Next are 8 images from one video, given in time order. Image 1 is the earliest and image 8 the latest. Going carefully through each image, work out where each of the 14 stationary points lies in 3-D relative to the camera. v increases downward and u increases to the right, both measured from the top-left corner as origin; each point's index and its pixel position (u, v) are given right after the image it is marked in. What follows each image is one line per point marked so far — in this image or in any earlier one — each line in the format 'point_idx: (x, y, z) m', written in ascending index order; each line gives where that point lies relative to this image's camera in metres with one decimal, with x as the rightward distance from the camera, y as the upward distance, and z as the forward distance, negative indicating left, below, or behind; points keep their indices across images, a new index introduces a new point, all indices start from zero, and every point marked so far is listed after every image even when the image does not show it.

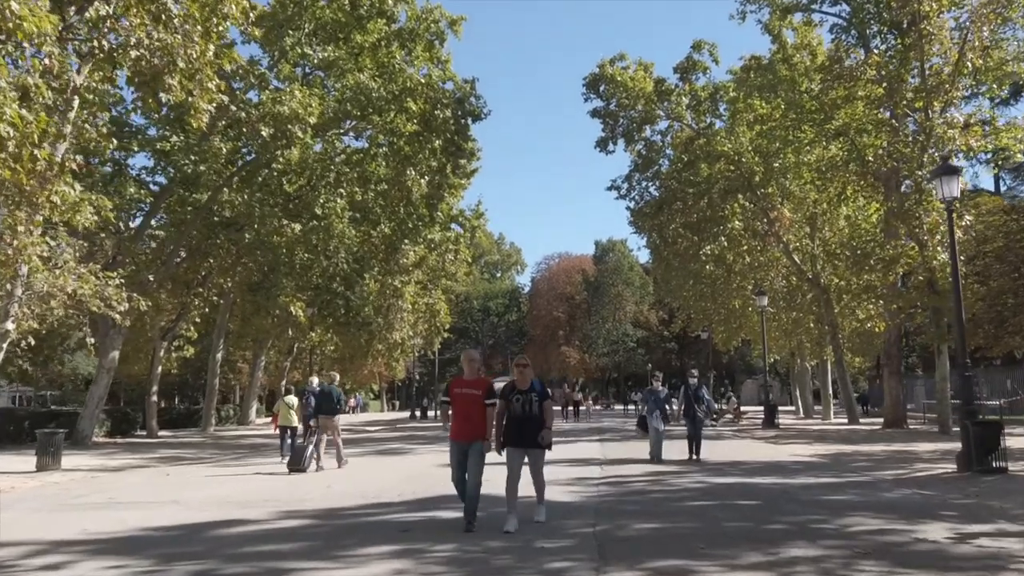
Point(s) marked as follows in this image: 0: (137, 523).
0: (-4.0, -2.5, +8.2) m
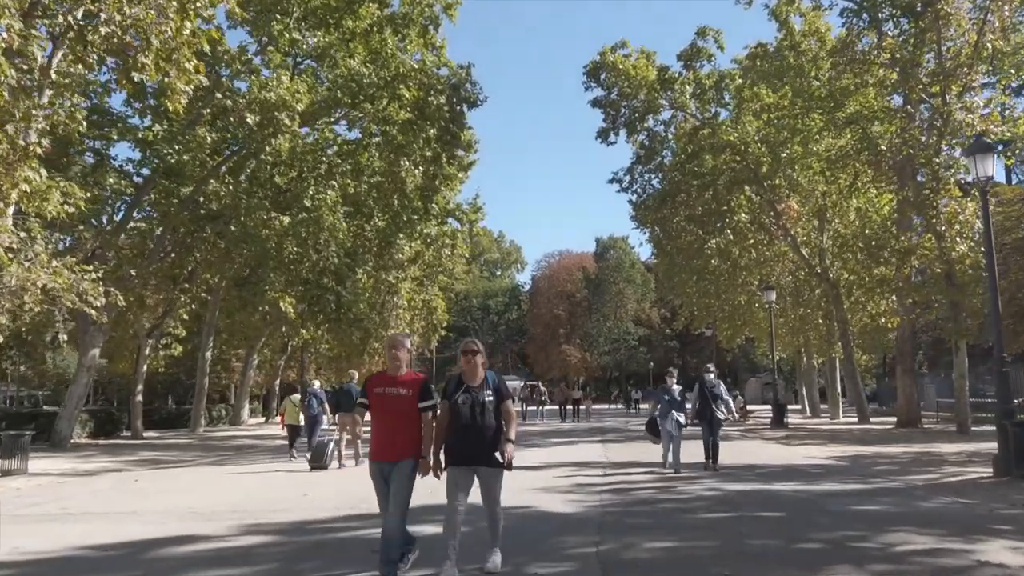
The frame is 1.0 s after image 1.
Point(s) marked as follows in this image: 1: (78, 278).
0: (-4.1, -2.4, +7.3) m
1: (-10.1, +0.2, +17.9) m
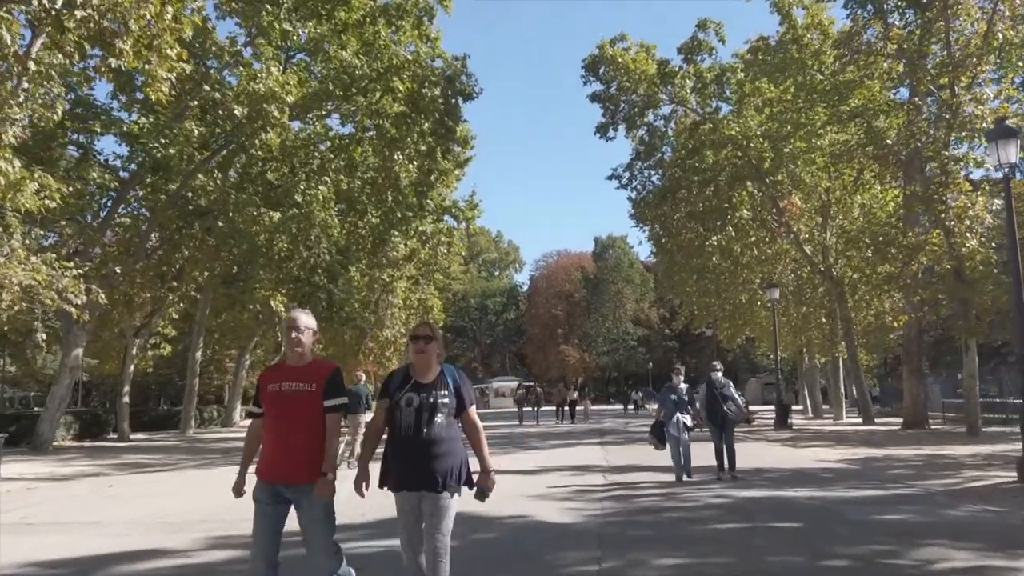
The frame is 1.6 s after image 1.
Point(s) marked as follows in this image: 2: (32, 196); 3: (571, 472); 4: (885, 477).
0: (-4.1, -2.3, +6.6) m
1: (-10.2, +0.3, +17.3) m
2: (-10.7, +2.1, +17.1) m
3: (+0.9, -2.9, +12.3) m
4: (+5.6, -2.8, +11.6) m
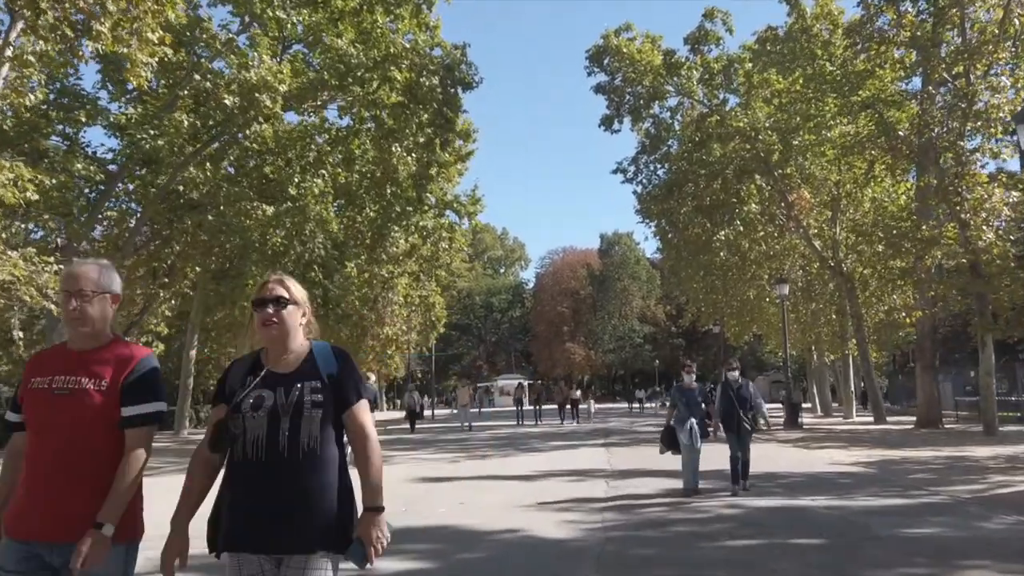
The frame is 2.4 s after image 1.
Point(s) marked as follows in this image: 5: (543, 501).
0: (-4.2, -2.2, +5.9) m
1: (-10.2, +0.4, +16.7) m
2: (-10.7, +2.1, +16.5) m
3: (+0.9, -2.8, +11.6) m
4: (+5.6, -2.7, +10.8) m
5: (+0.4, -2.6, +9.3) m
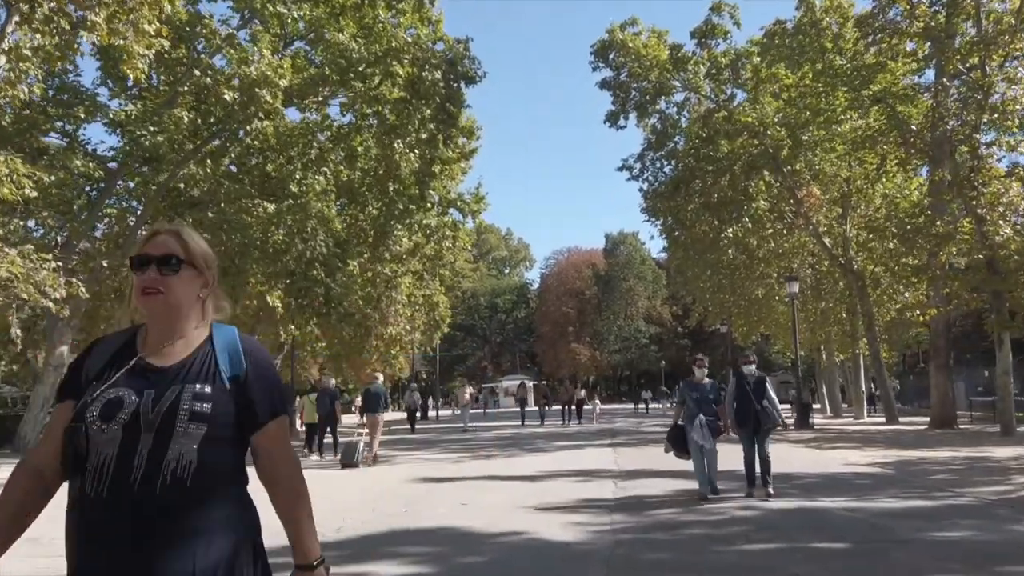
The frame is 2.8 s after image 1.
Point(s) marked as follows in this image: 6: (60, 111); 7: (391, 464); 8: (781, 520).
0: (-4.2, -2.1, +5.6) m
1: (-10.1, +0.4, +16.4) m
2: (-10.6, +2.2, +16.2) m
3: (+1.0, -2.8, +11.2) m
4: (+5.6, -2.6, +10.4) m
5: (+0.4, -2.5, +8.9) m
6: (-11.7, +4.6, +19.9) m
7: (-2.3, -3.3, +14.4) m
8: (+2.6, -2.3, +7.5) m
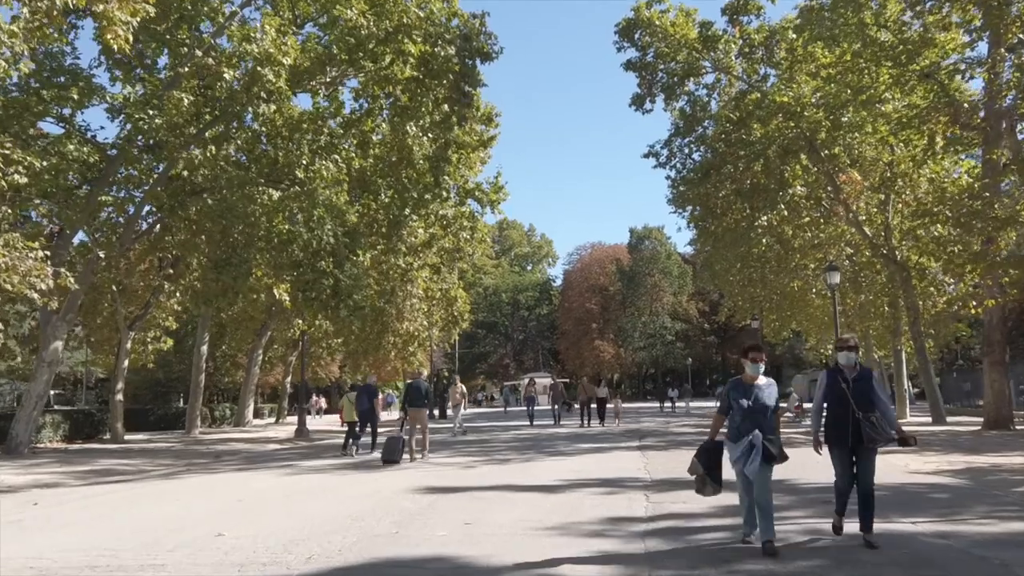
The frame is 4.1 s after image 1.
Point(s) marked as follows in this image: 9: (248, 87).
0: (-4.2, -2.0, +4.3) m
1: (-9.7, +0.6, +15.3) m
2: (-10.2, +2.4, +15.1) m
3: (+1.2, -2.5, +9.8) m
4: (+5.8, -2.4, +8.9) m
5: (+0.6, -2.3, +7.5) m
6: (-11.2, +4.8, +18.9) m
7: (-2.0, -3.1, +13.1) m
8: (+2.7, -2.0, +6.0) m
9: (-6.6, +5.0, +19.3) m
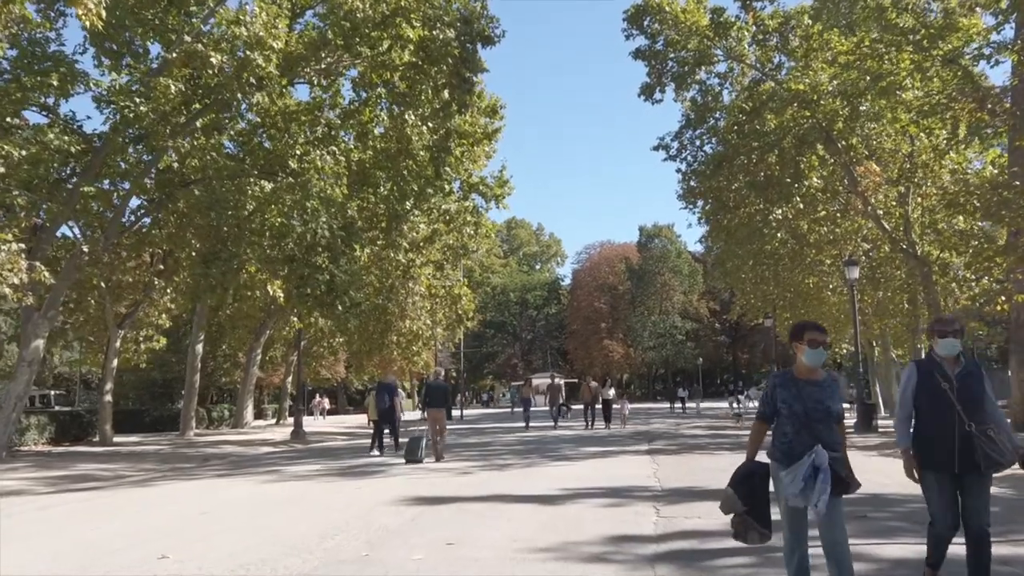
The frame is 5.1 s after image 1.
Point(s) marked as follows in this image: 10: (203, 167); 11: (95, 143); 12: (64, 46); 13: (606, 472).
0: (-4.3, -1.8, +3.4) m
1: (-9.7, +0.7, +14.4) m
2: (-10.2, +2.5, +14.3) m
3: (+1.1, -2.4, +8.8) m
4: (+5.7, -2.3, +7.9) m
5: (+0.5, -2.1, +6.6) m
6: (-11.2, +4.9, +18.1) m
7: (-2.0, -3.0, +12.2) m
8: (+2.6, -1.9, +5.0) m
9: (-6.5, +5.1, +18.4) m
10: (-7.8, +3.1, +19.7) m
11: (-10.4, +3.6, +19.2) m
12: (-10.3, +5.5, +17.8) m
13: (+1.5, -2.9, +12.3) m
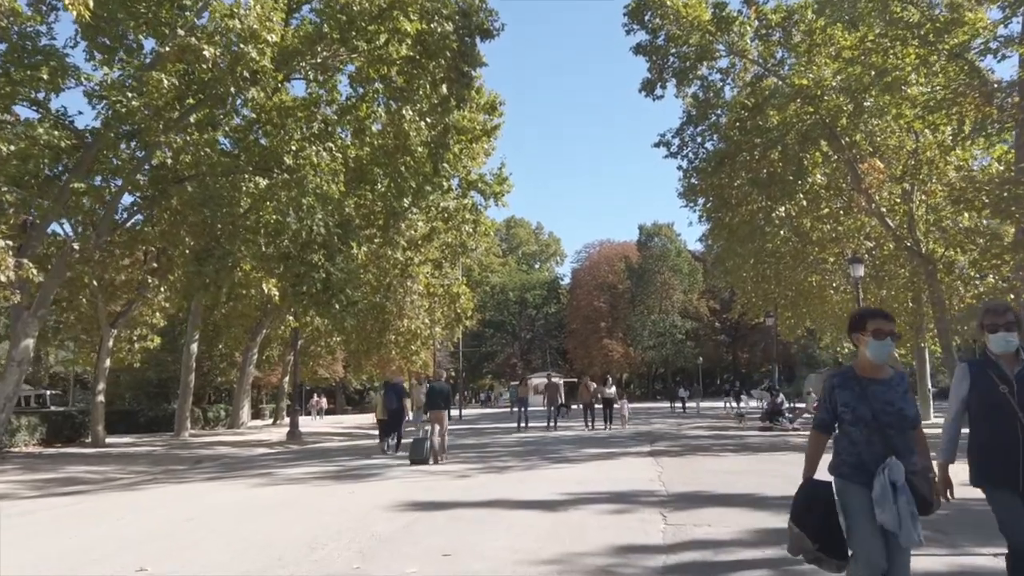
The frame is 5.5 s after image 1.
0: (-4.3, -1.8, +3.1) m
1: (-9.7, +0.8, +14.1) m
2: (-10.2, +2.5, +13.9) m
3: (+1.1, -2.4, +8.5) m
4: (+5.7, -2.2, +7.5) m
5: (+0.5, -2.1, +6.2) m
6: (-11.2, +4.9, +17.7) m
7: (-2.0, -2.9, +11.9) m
8: (+2.6, -1.9, +4.7) m
9: (-6.5, +5.1, +18.0) m
10: (-7.8, +3.1, +19.3) m
11: (-10.4, +3.7, +18.8) m
12: (-10.3, +5.6, +17.5) m
13: (+1.5, -2.9, +11.9) m
